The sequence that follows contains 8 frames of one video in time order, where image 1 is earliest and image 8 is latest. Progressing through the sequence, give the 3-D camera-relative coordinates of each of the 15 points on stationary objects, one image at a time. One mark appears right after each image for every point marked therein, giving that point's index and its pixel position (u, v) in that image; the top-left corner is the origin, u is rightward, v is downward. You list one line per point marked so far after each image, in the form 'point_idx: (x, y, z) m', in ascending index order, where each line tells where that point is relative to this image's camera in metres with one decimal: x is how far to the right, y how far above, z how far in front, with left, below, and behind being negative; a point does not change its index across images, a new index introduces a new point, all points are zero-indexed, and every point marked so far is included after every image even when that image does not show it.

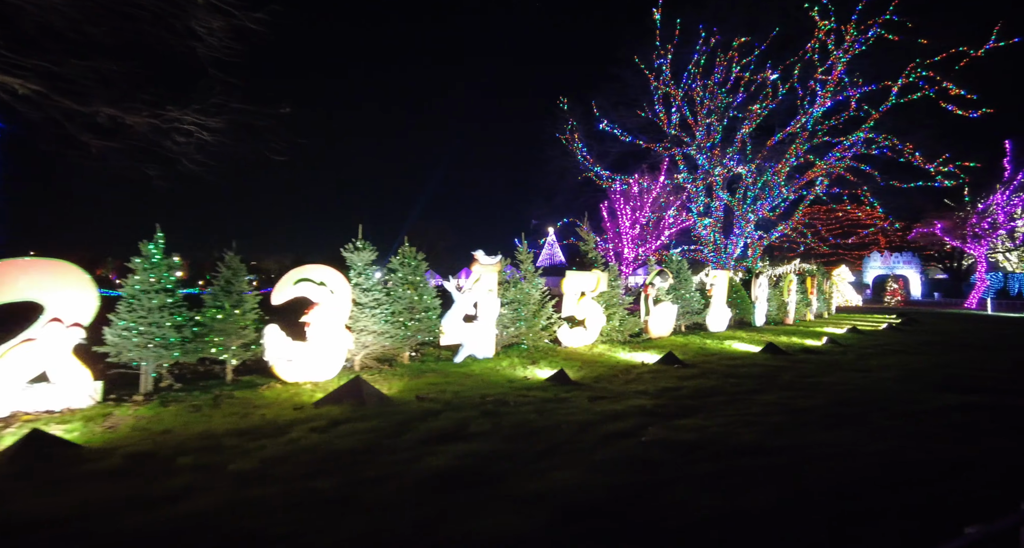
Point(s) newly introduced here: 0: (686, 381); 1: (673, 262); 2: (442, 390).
0: (+3.0, -1.8, +9.6) m
1: (+5.0, +0.4, +17.7) m
2: (-1.0, -1.7, +8.1) m
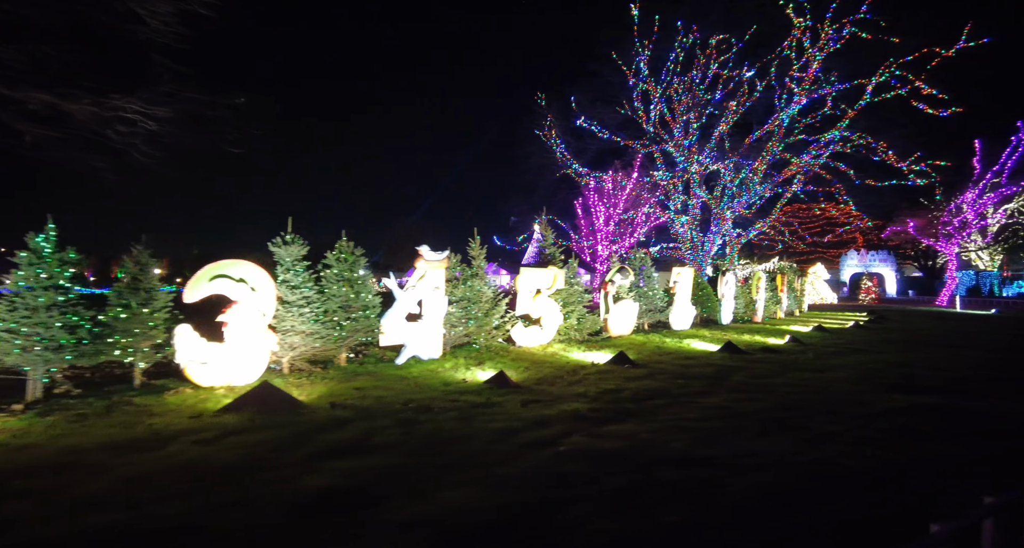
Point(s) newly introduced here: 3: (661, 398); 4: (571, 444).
0: (+2.0, -1.8, +9.2) m
1: (+3.8, +0.4, +17.4) m
2: (-2.0, -1.6, +7.6) m
3: (+2.2, -1.8, +8.4) m
4: (+0.6, -1.8, +5.9) m
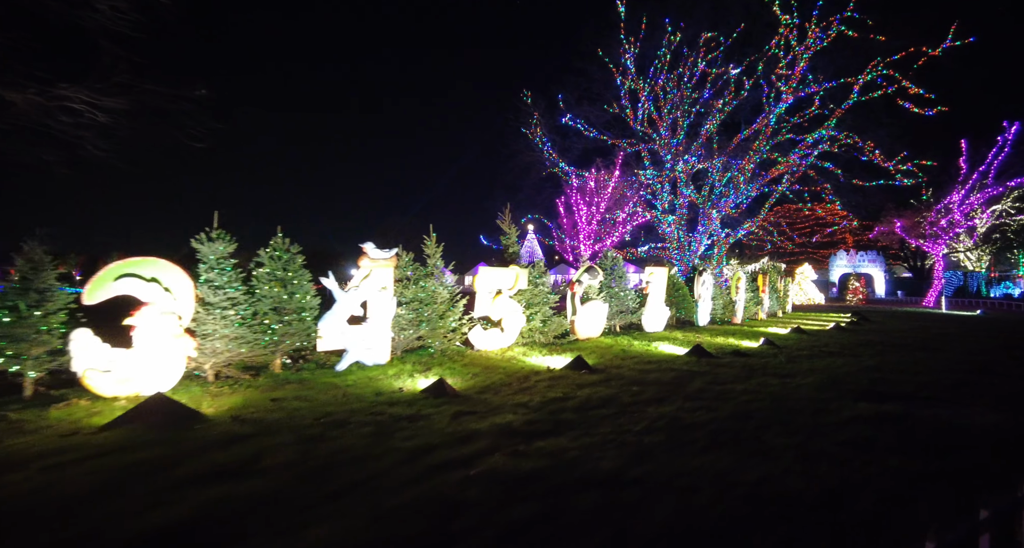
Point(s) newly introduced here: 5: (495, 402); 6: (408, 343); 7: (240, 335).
0: (+1.1, -1.8, +8.6) m
1: (+2.8, +0.4, +16.8) m
2: (-2.8, -1.6, +6.9) m
3: (+1.3, -1.8, +7.7) m
4: (-0.2, -1.8, +5.3) m
5: (-0.2, -1.8, +7.7) m
6: (-2.1, -1.4, +11.1) m
7: (-4.1, -0.9, +8.5) m
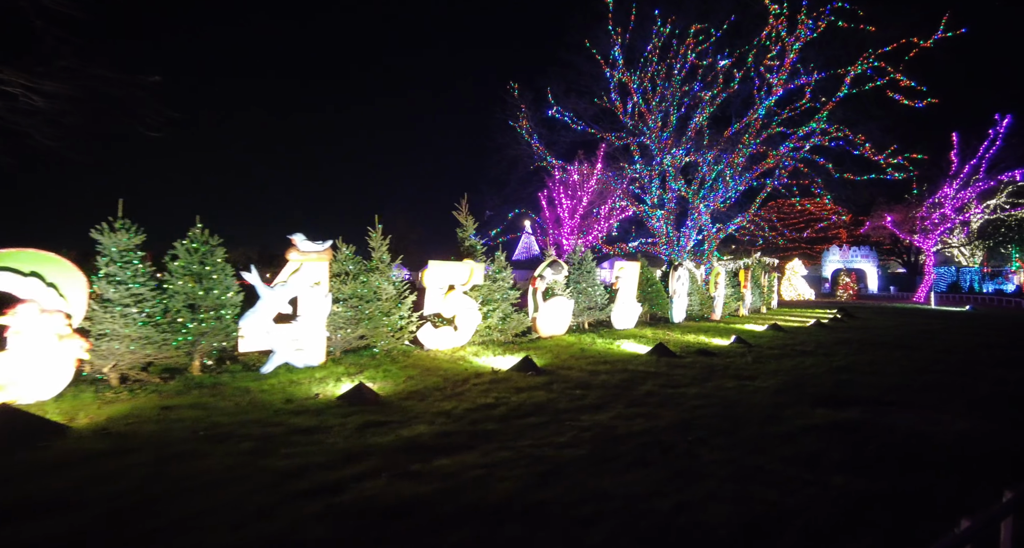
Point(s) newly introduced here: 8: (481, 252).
0: (+0.1, -1.7, +7.9) m
1: (+1.8, +0.6, +16.1) m
2: (-3.8, -1.6, +6.2) m
3: (+0.4, -1.8, +7.1) m
4: (-1.2, -1.7, +4.6) m
5: (-1.2, -1.7, +7.0) m
6: (-3.0, -1.3, +10.4) m
7: (-5.0, -0.8, +7.8) m
8: (-0.7, +0.5, +13.2) m
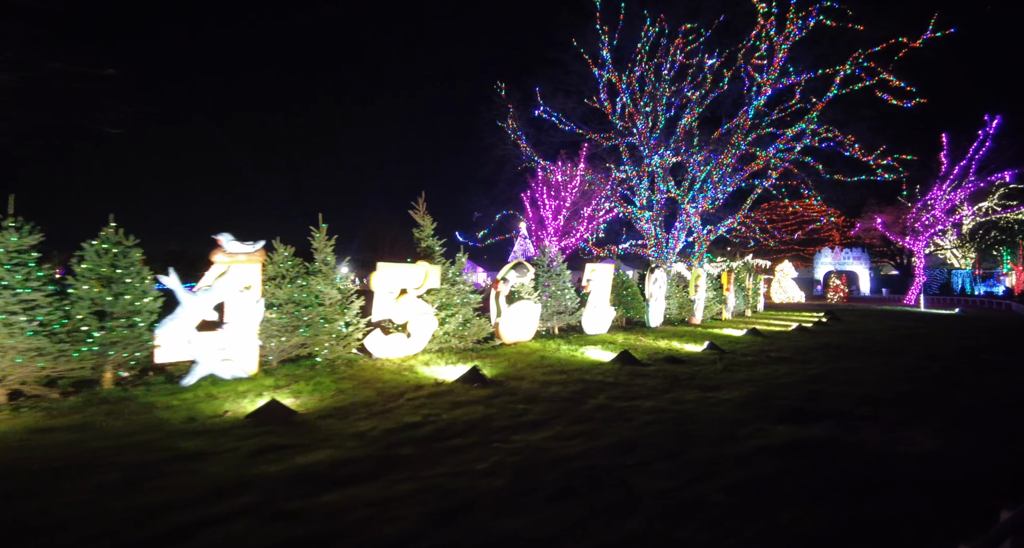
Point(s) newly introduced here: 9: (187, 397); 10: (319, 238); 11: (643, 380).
0: (-0.7, -1.8, +7.2) m
1: (+0.9, +0.5, +15.4) m
2: (-4.6, -1.6, +5.5) m
3: (-0.5, -1.8, +6.3) m
4: (-2.0, -1.8, +3.9) m
5: (-2.0, -1.7, +6.3) m
6: (-3.9, -1.3, +9.6) m
7: (-5.9, -0.9, +7.0) m
8: (-1.6, +0.4, +12.5) m
9: (-4.4, -1.6, +7.6) m
10: (-3.6, +0.7, +10.5) m
11: (+2.2, -1.8, +9.6) m
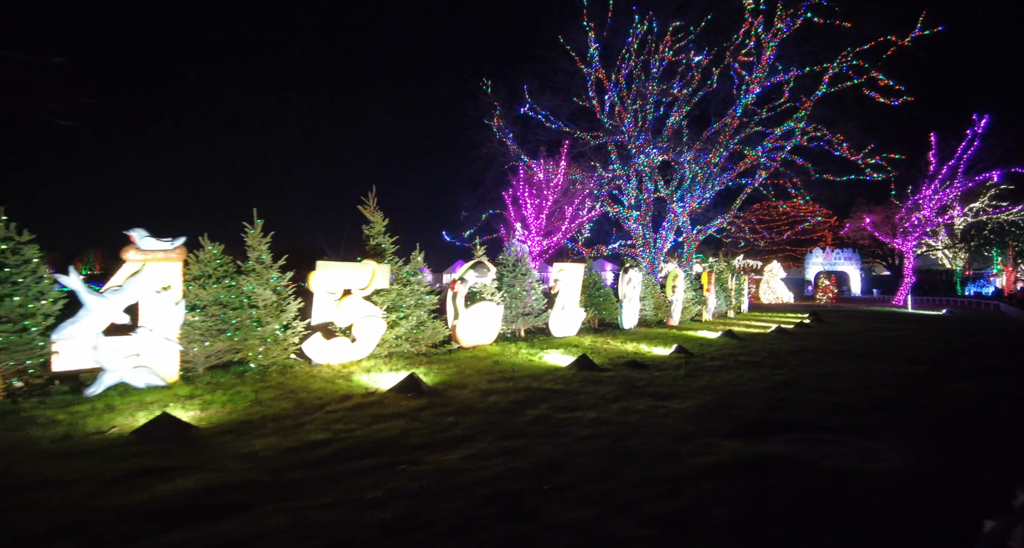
0: (-1.6, -1.8, +6.5) m
1: (0.0, +0.5, +14.8) m
2: (-5.5, -1.6, +4.8) m
3: (-1.3, -1.8, +5.7) m
4: (-2.9, -1.8, +3.2) m
5: (-2.9, -1.7, +5.6) m
6: (-4.8, -1.3, +8.9) m
7: (-6.8, -0.9, +6.3) m
8: (-2.5, +0.4, +11.8) m
9: (-5.2, -1.6, +6.9) m
10: (-4.5, +0.7, +9.8) m
11: (+1.3, -1.8, +9.0) m
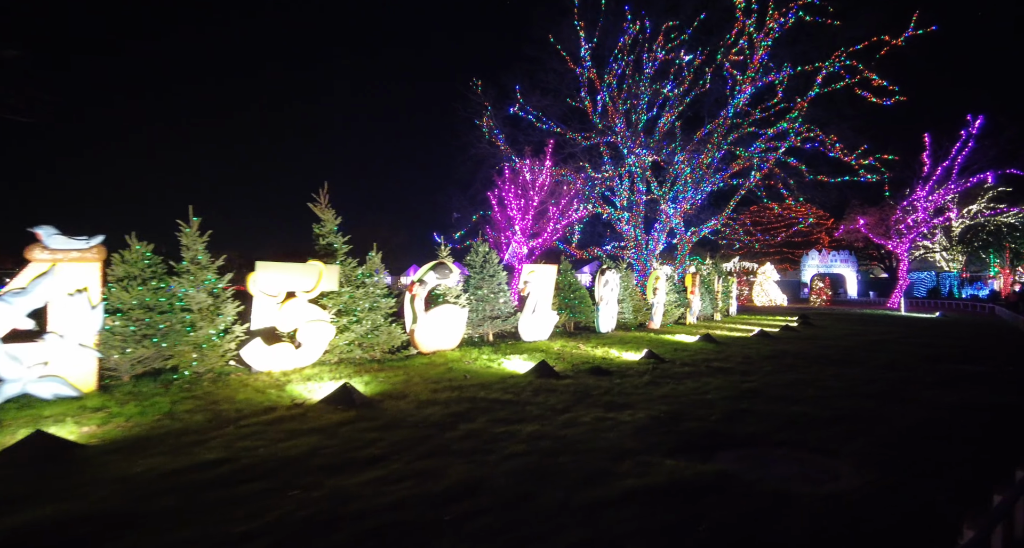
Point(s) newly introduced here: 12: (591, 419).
0: (-2.4, -1.8, +5.9) m
1: (-0.8, +0.5, +14.2) m
2: (-6.3, -1.6, +4.2) m
3: (-2.1, -1.8, +5.1) m
4: (-3.7, -1.8, +2.6) m
5: (-3.7, -1.7, +5.0) m
6: (-5.6, -1.3, +8.4) m
7: (-7.5, -0.9, +5.7) m
8: (-3.3, +0.4, +11.2) m
9: (-6.0, -1.6, +6.3) m
10: (-5.3, +0.6, +9.3) m
11: (+0.5, -1.8, +8.4) m
12: (+1.0, -1.9, +7.2) m
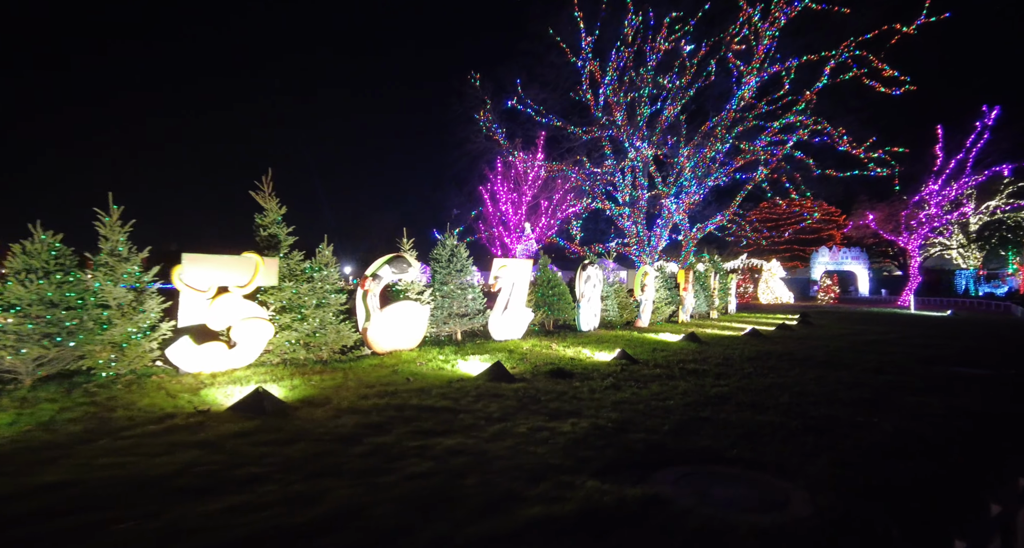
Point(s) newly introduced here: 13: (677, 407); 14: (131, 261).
0: (-3.3, -1.7, +5.2) m
1: (-1.5, +0.6, +13.4) m
2: (-7.2, -1.5, +3.5) m
3: (-3.0, -1.7, +4.3) m
4: (-4.6, -1.7, +1.9) m
5: (-4.6, -1.7, +4.3) m
6: (-6.4, -1.2, +7.6) m
7: (-8.4, -0.8, +5.1) m
8: (-4.1, +0.5, +10.5) m
9: (-6.9, -1.6, +5.6) m
10: (-6.1, +0.7, +8.5) m
11: (-0.3, -1.7, +7.5) m
12: (+0.2, -1.8, +6.4) m
13: (+2.3, -1.8, +7.5) m
14: (-5.7, +0.2, +8.5) m
